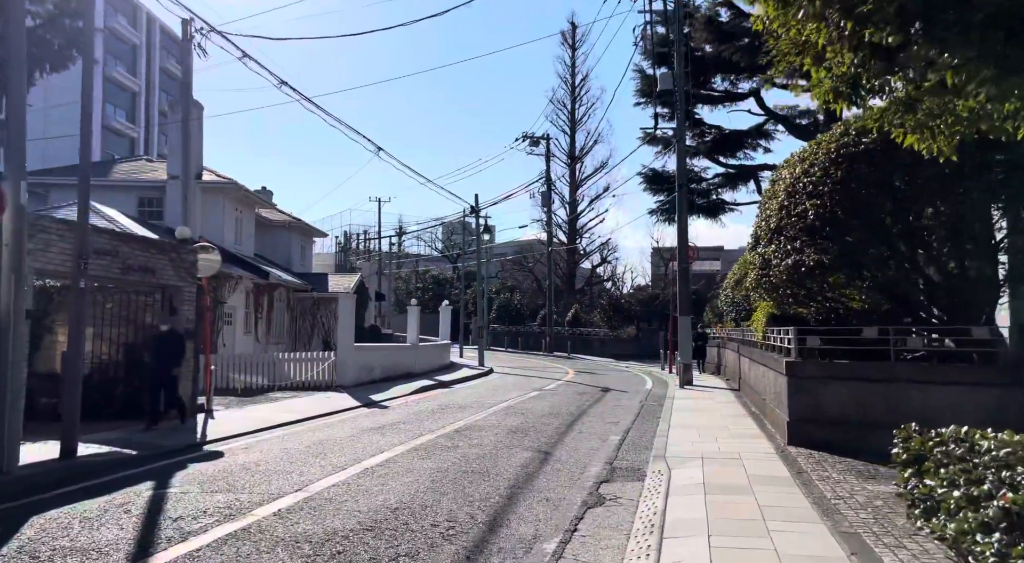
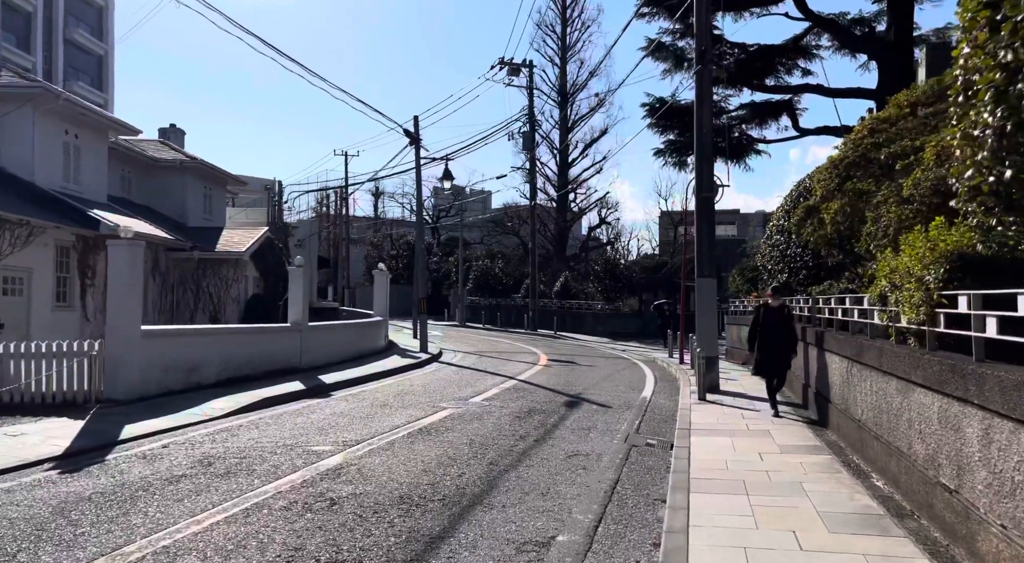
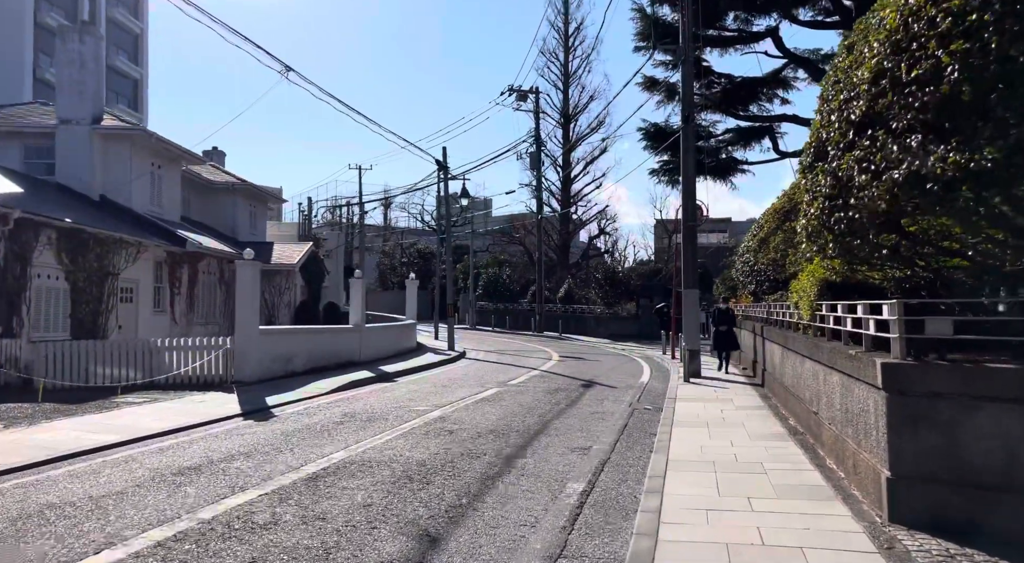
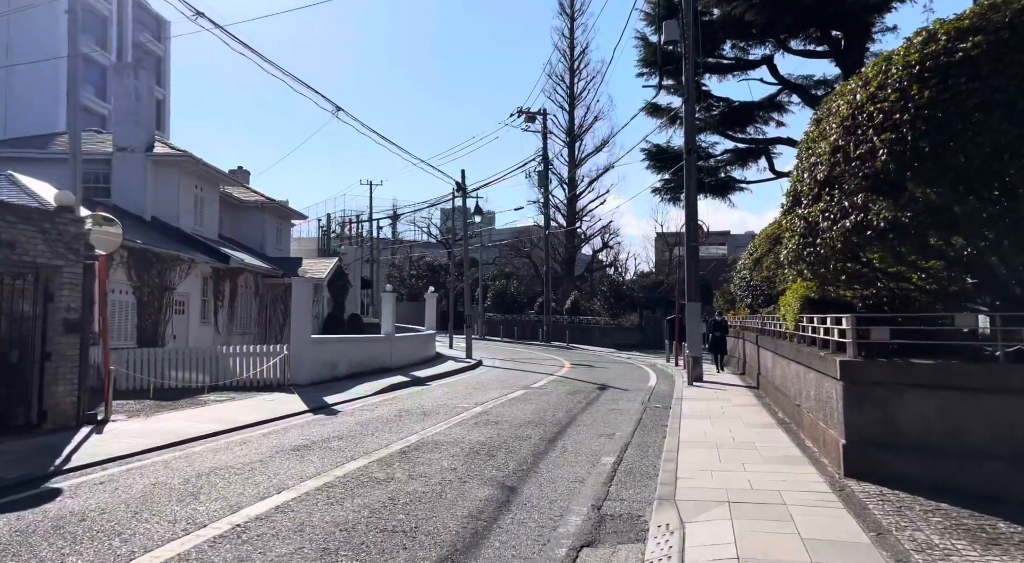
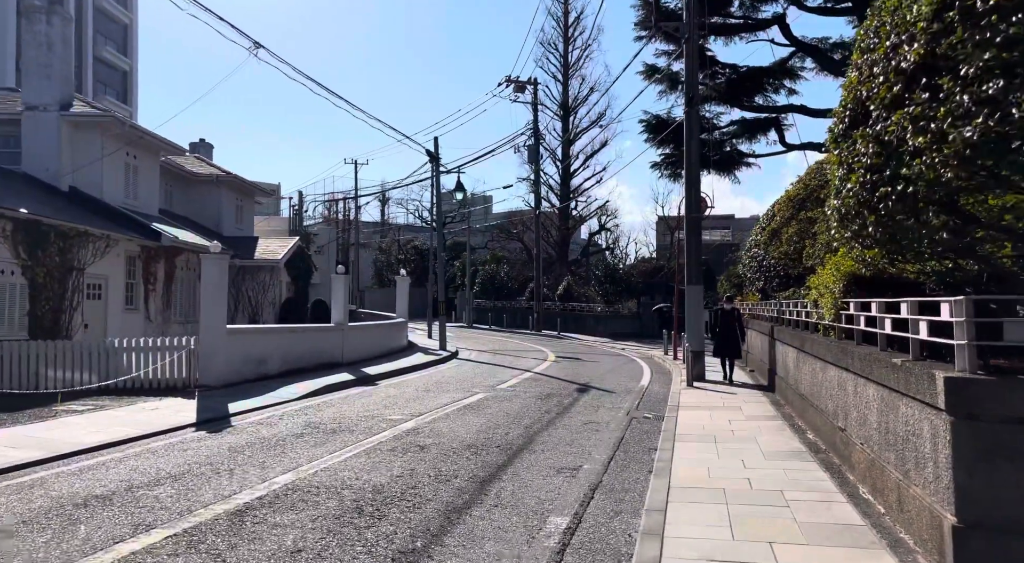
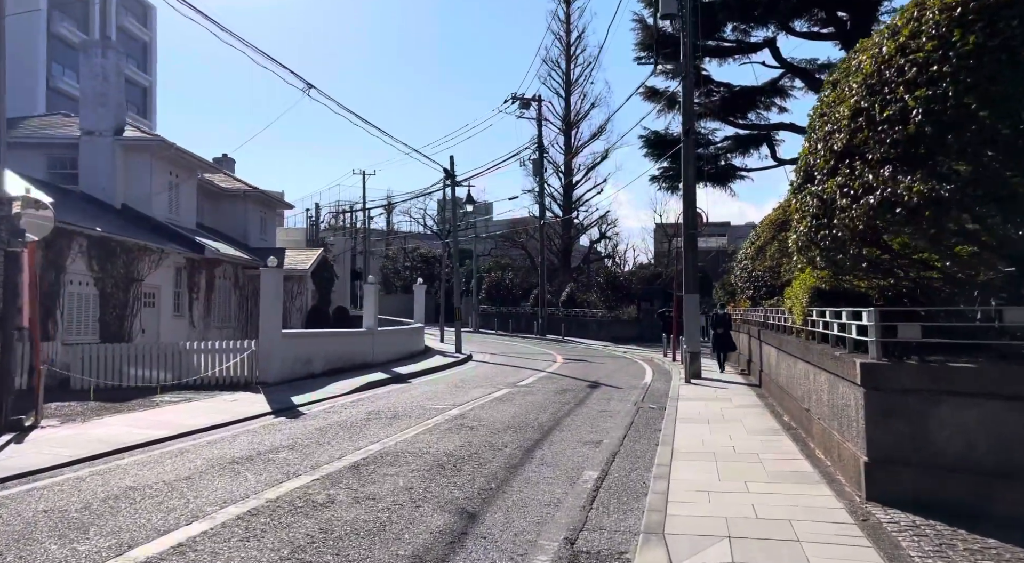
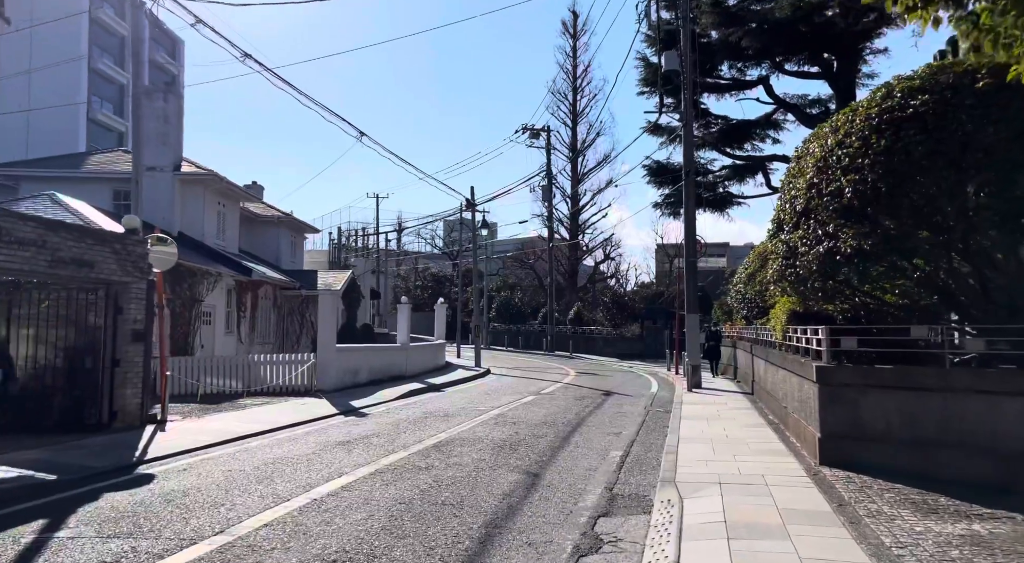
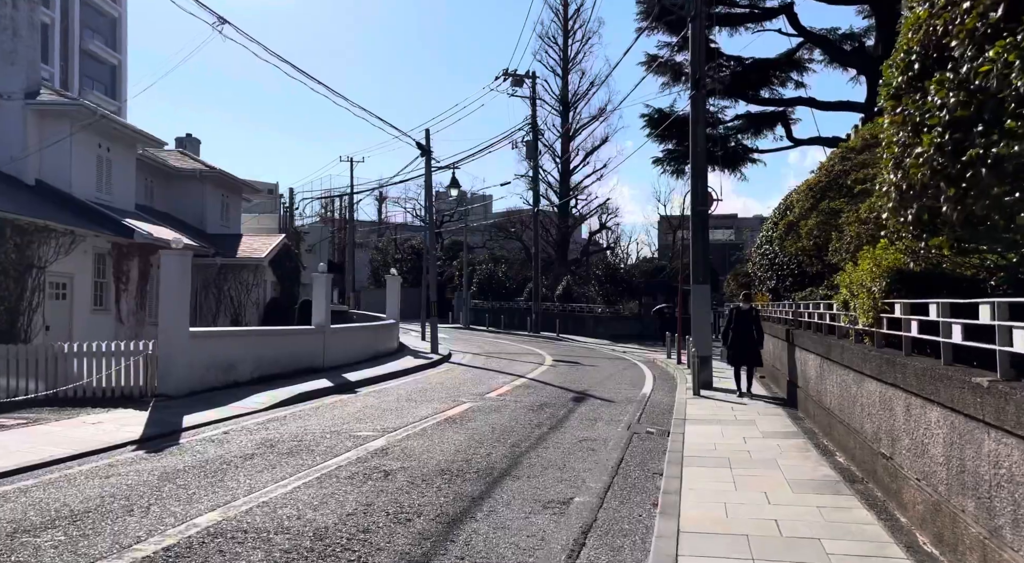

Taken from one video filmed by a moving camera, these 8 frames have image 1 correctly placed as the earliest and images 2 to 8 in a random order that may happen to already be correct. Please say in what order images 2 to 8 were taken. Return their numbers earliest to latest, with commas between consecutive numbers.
7, 4, 6, 3, 5, 8, 2
